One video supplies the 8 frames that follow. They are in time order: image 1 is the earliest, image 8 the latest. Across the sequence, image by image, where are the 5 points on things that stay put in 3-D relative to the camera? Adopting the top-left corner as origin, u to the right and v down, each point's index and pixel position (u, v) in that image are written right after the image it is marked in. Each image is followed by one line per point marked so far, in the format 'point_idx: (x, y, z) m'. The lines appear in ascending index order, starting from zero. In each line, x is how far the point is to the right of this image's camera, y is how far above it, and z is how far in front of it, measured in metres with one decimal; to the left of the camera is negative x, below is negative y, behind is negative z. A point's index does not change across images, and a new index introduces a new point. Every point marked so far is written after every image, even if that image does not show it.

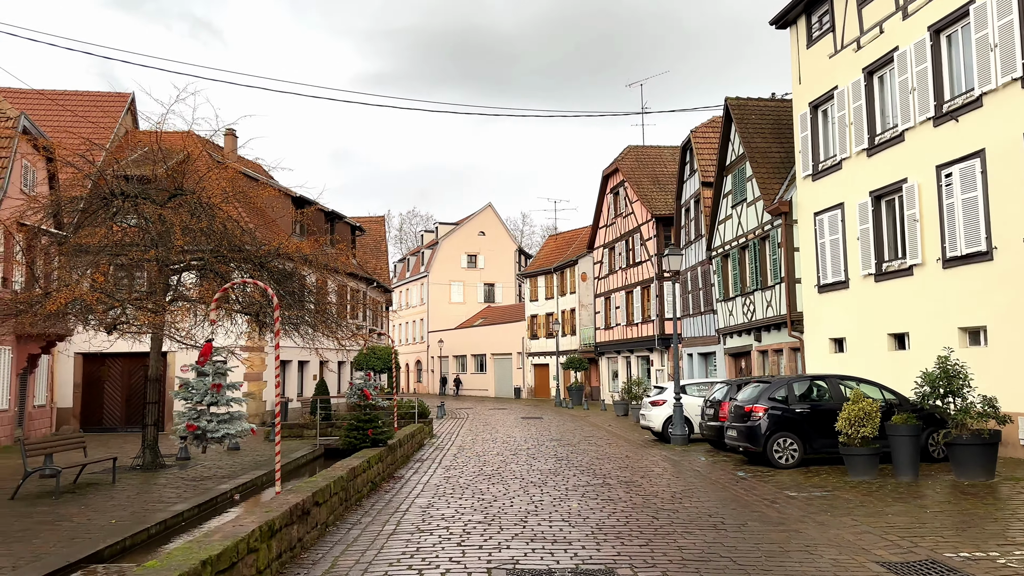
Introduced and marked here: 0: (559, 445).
0: (+1.0, -3.4, +16.9) m
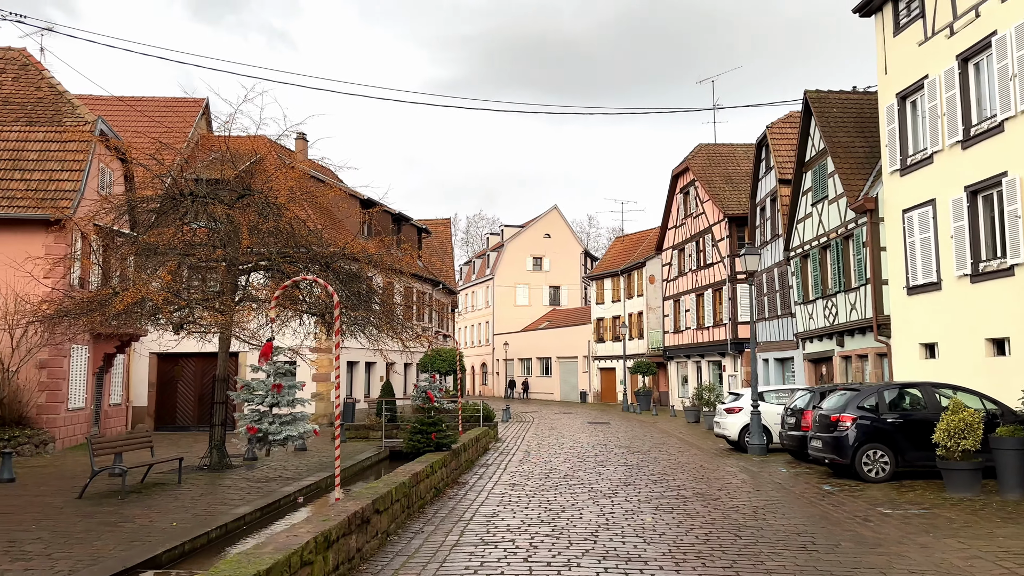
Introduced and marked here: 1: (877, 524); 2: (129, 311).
0: (+2.4, -3.4, +16.3) m
1: (+4.3, -2.8, +9.4) m
2: (-6.7, -0.4, +14.0) m
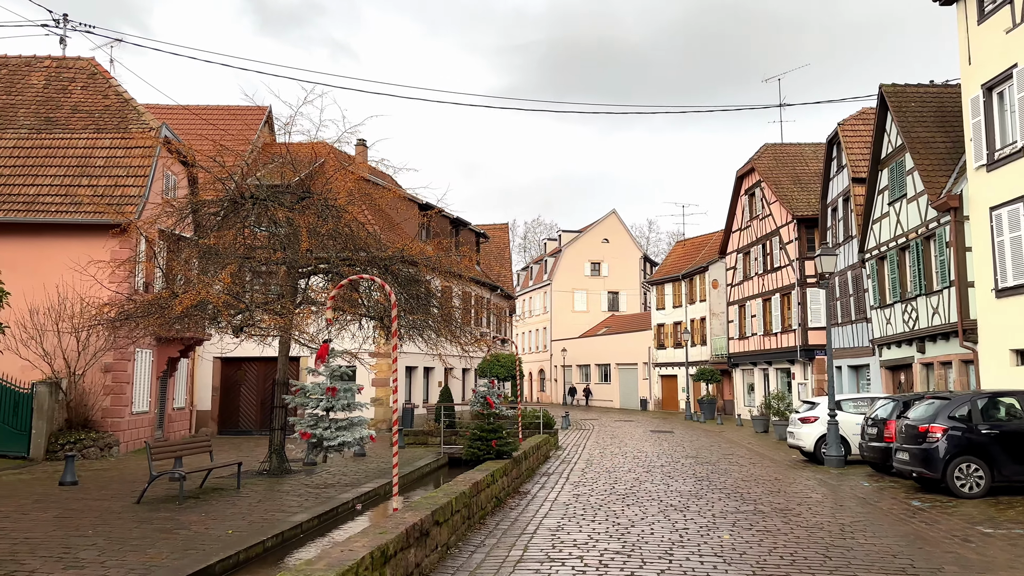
0: (+3.6, -3.4, +15.6) m
1: (+5.0, -2.8, +8.6) m
2: (-5.6, -0.5, +13.9) m
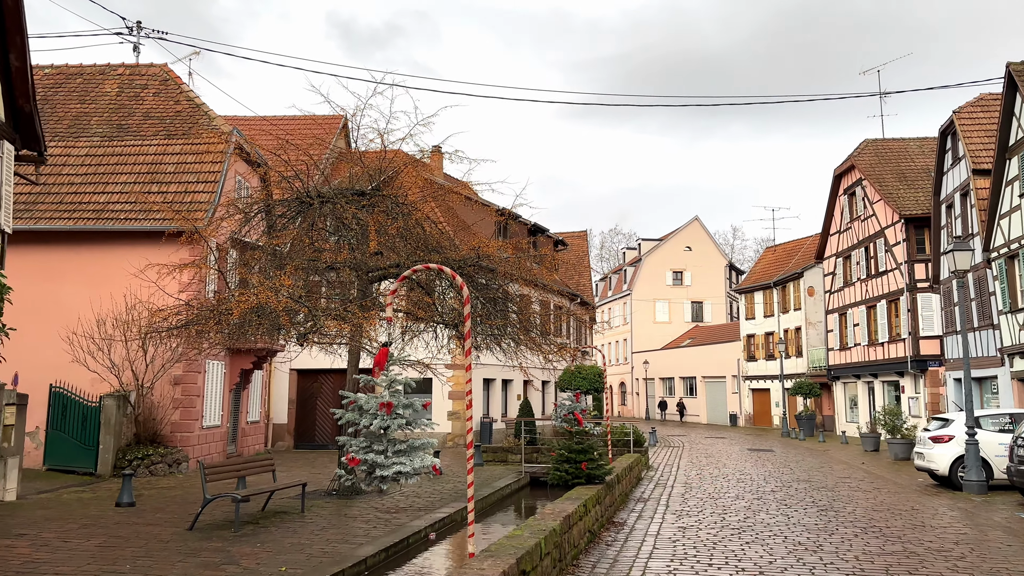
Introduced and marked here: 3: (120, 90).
0: (+5.2, -3.5, +13.7) m
1: (+5.9, -2.7, +6.7) m
2: (-4.2, -0.6, +13.0) m
3: (-9.8, +4.9, +19.9) m
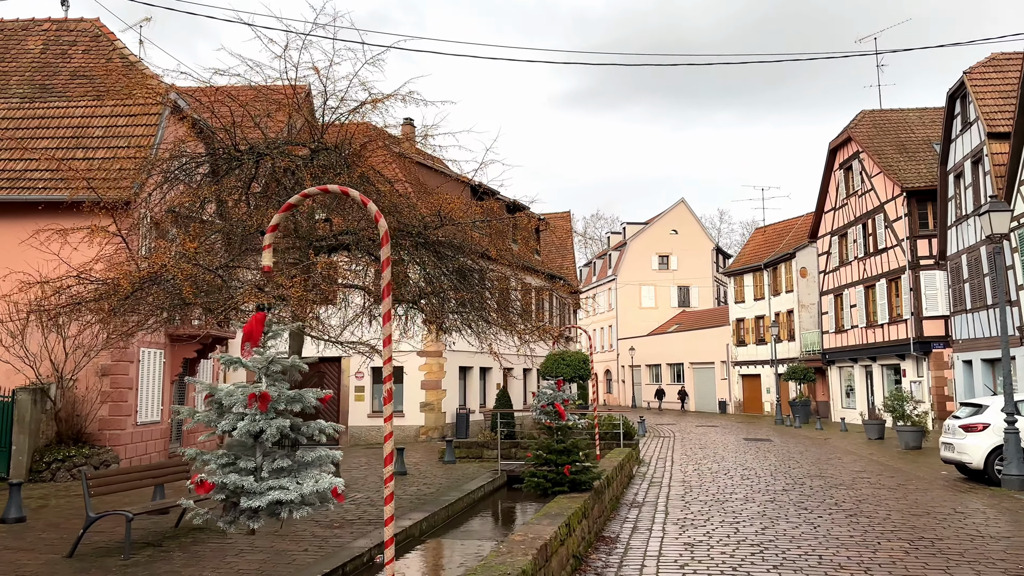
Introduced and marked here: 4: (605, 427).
0: (+4.8, -3.0, +12.0) m
1: (+5.6, -2.3, +4.9) m
2: (-4.6, -0.2, +11.1) m
3: (-10.4, +5.4, +17.8) m
4: (+1.8, -2.7, +15.7) m
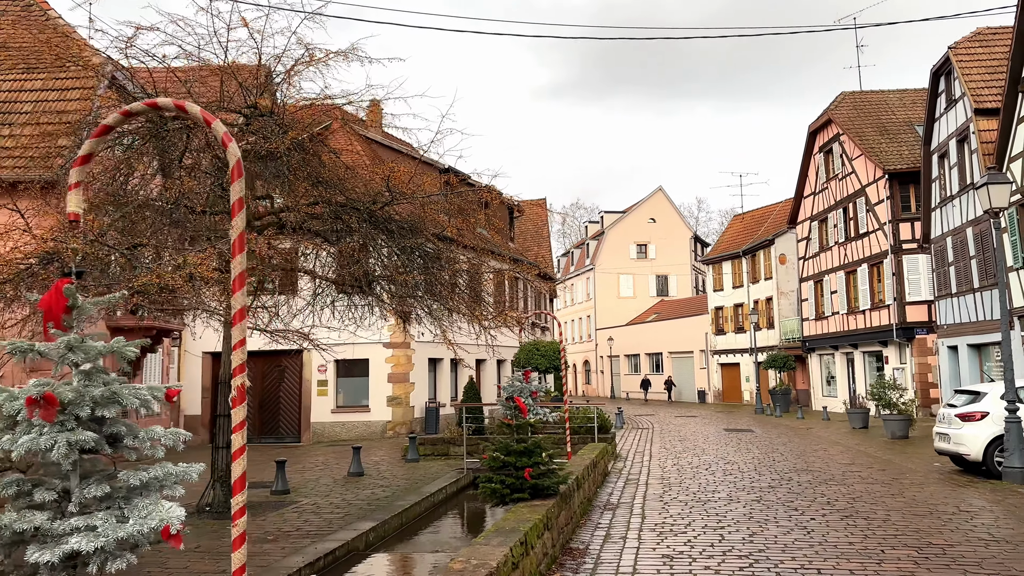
0: (+4.3, -2.7, +11.1) m
1: (+5.3, -2.1, +4.1) m
2: (-5.1, 0.0, +9.9) m
3: (-11.1, +5.6, +16.4) m
4: (+1.2, -2.4, +14.7) m
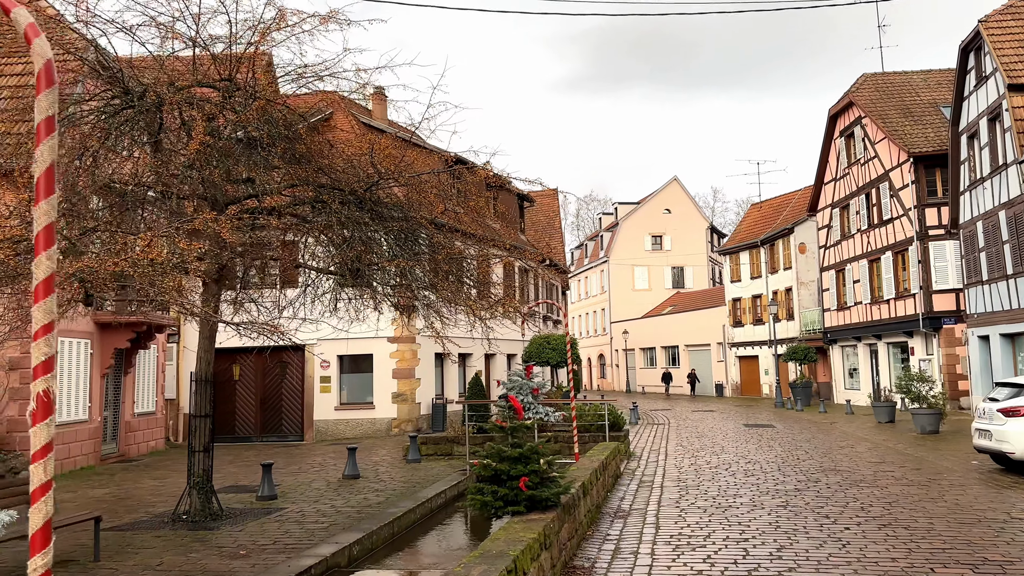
0: (+4.3, -2.5, +10.2) m
1: (+5.2, -1.9, +3.1) m
2: (-5.1, +0.1, +9.2) m
3: (-11.0, +5.6, +15.7) m
4: (+1.3, -2.3, +13.9) m
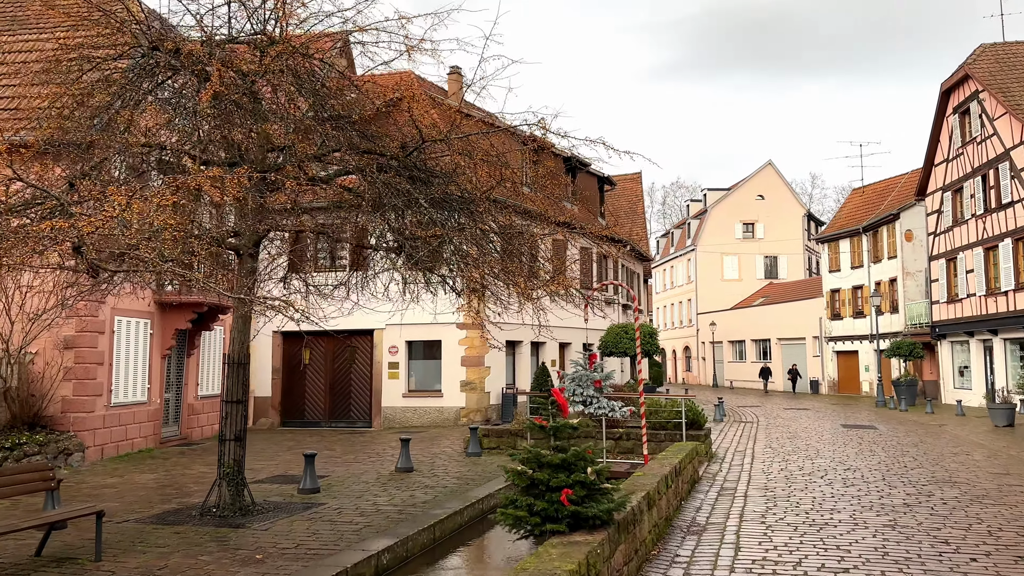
0: (+5.0, -2.3, +8.7) m
1: (+5.1, -1.8, +1.5) m
2: (-4.5, +0.4, +8.6) m
3: (-9.6, +6.1, +15.7) m
4: (+2.4, -2.0, +12.6) m
